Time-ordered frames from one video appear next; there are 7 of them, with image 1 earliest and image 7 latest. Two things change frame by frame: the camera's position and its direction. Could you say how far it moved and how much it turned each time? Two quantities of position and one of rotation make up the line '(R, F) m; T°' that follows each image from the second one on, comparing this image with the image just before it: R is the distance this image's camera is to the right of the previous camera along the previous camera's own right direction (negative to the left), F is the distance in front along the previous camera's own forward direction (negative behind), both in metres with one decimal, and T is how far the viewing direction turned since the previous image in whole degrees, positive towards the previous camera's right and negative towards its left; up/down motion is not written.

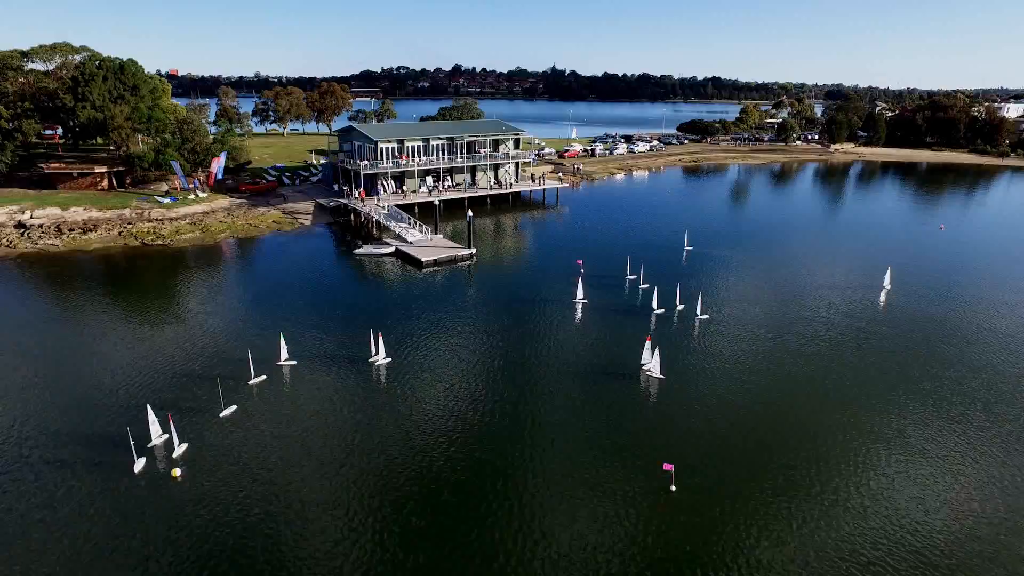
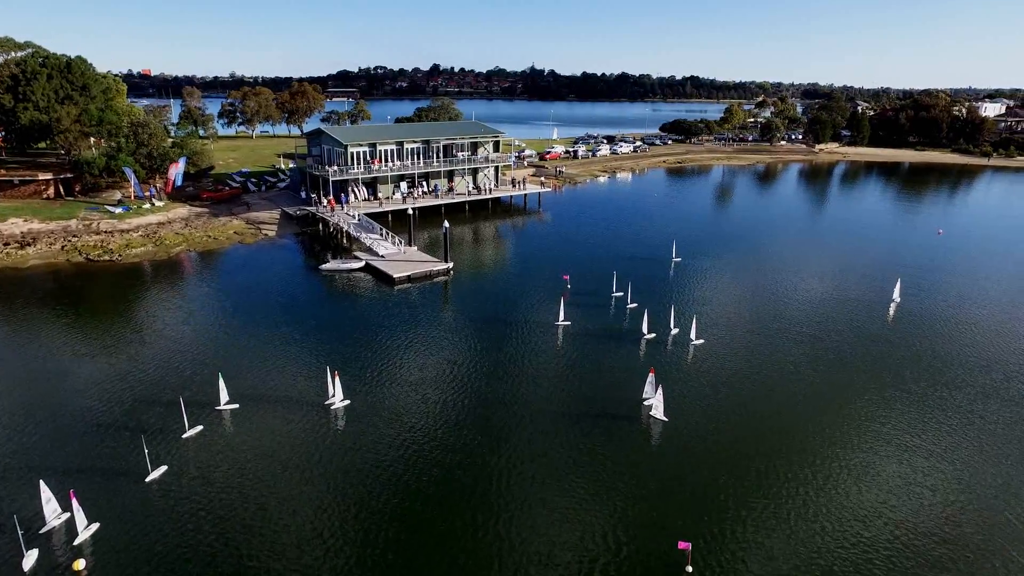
(+0.1, +3.4) m; +2°
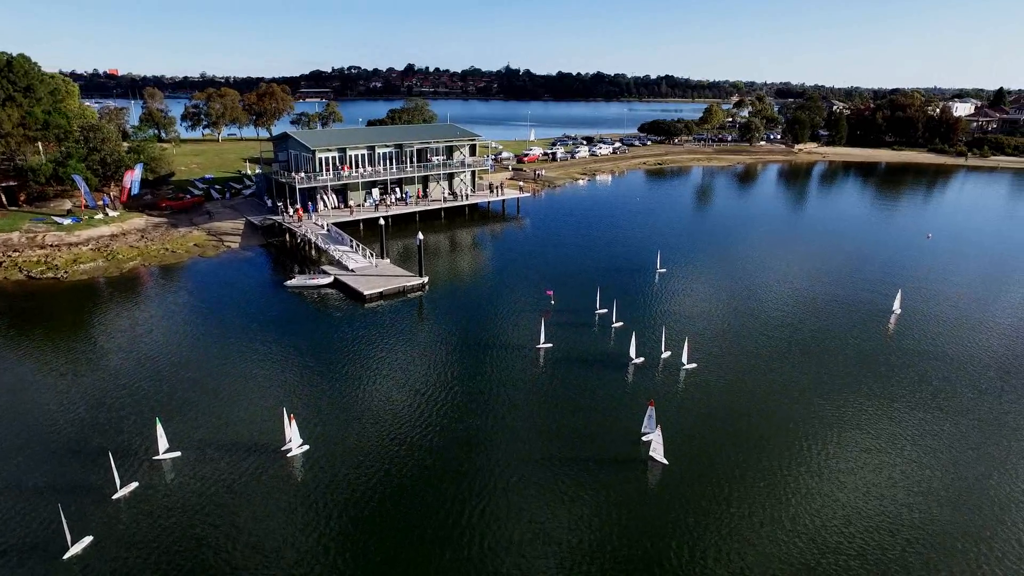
(-0.1, +2.5) m; +2°
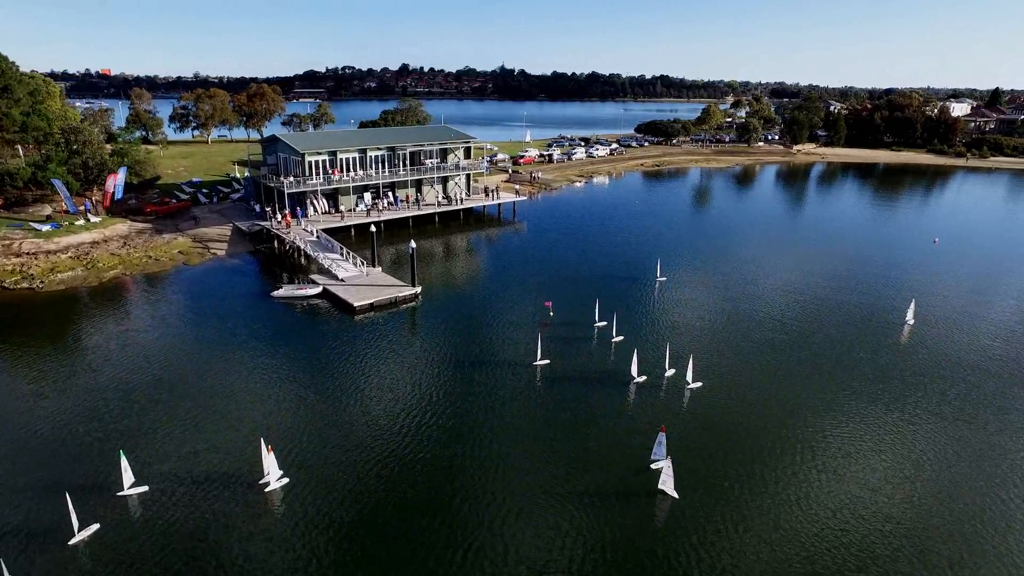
(-0.1, +1.6) m; 0°
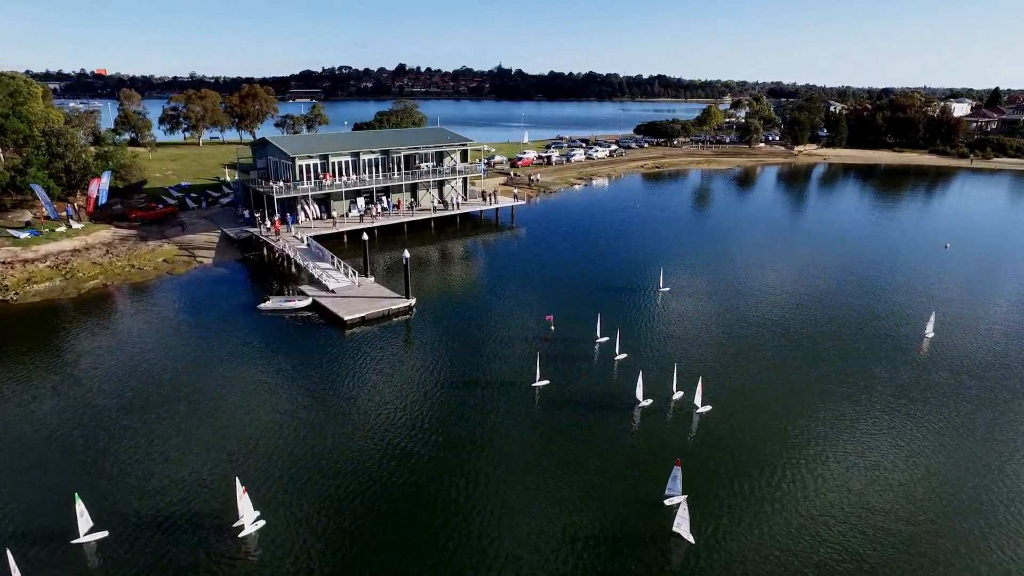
(-0.1, +1.8) m; 0°
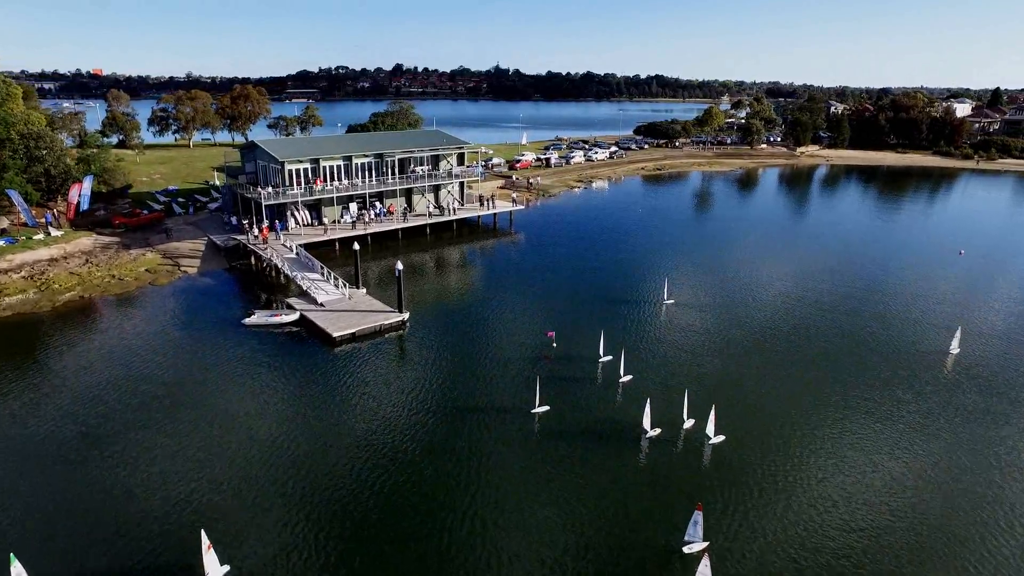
(-0.1, +2.0) m; 0°
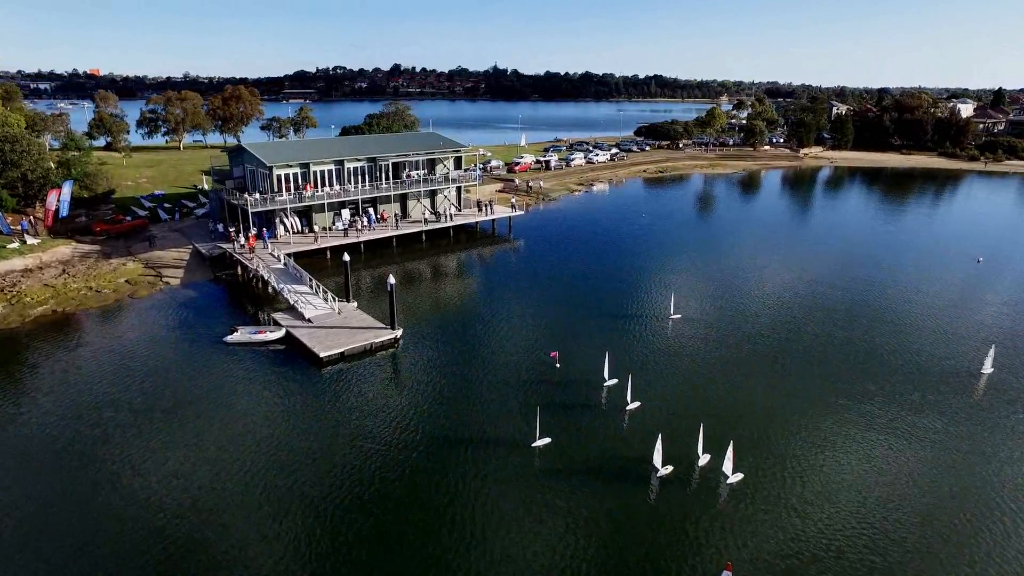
(-0.1, +2.2) m; 0°
